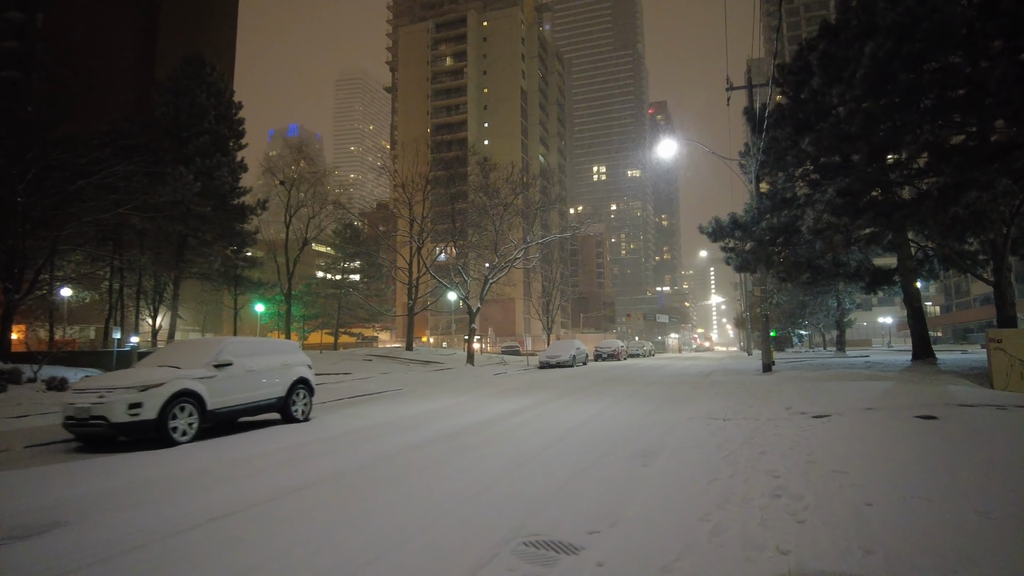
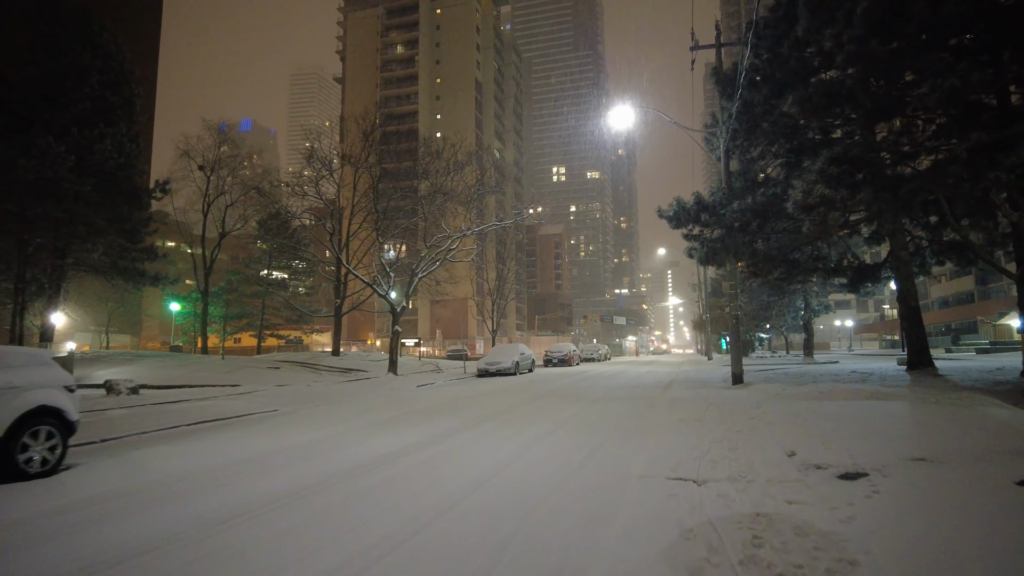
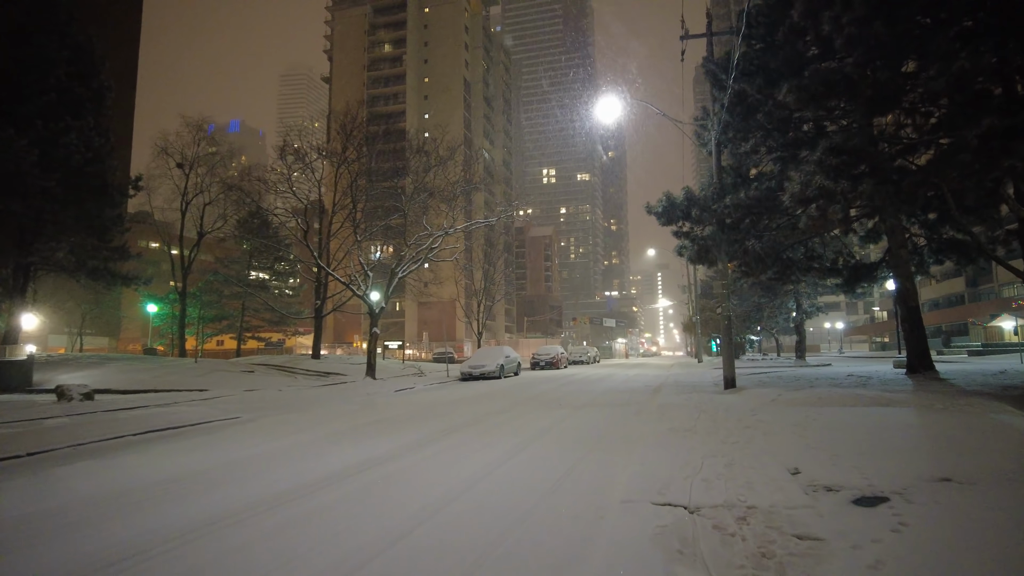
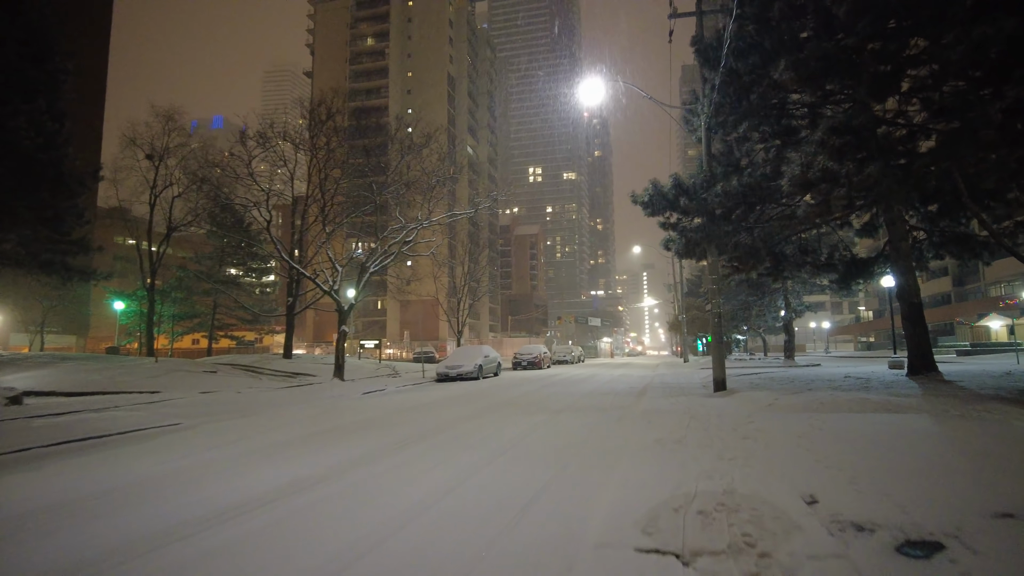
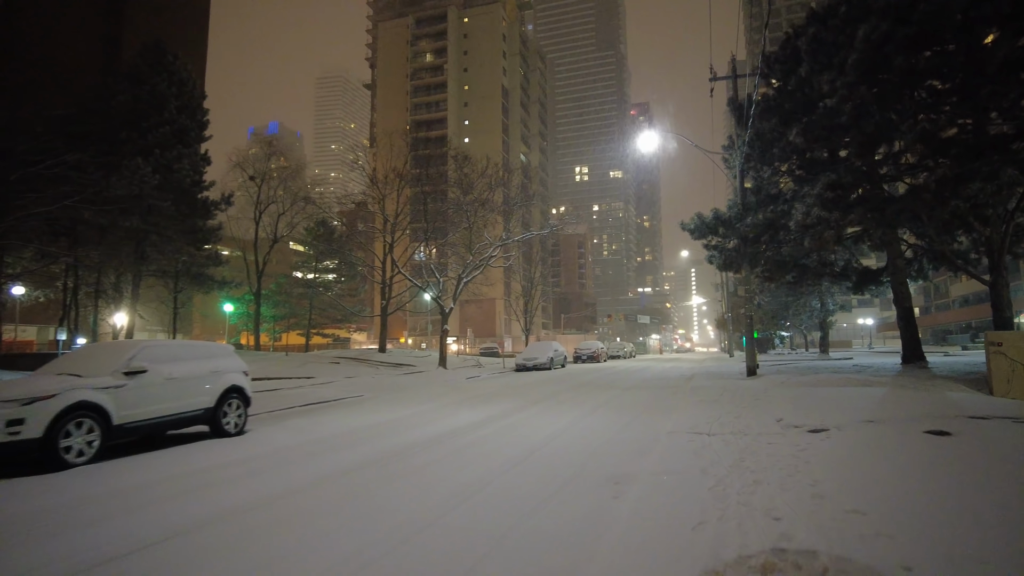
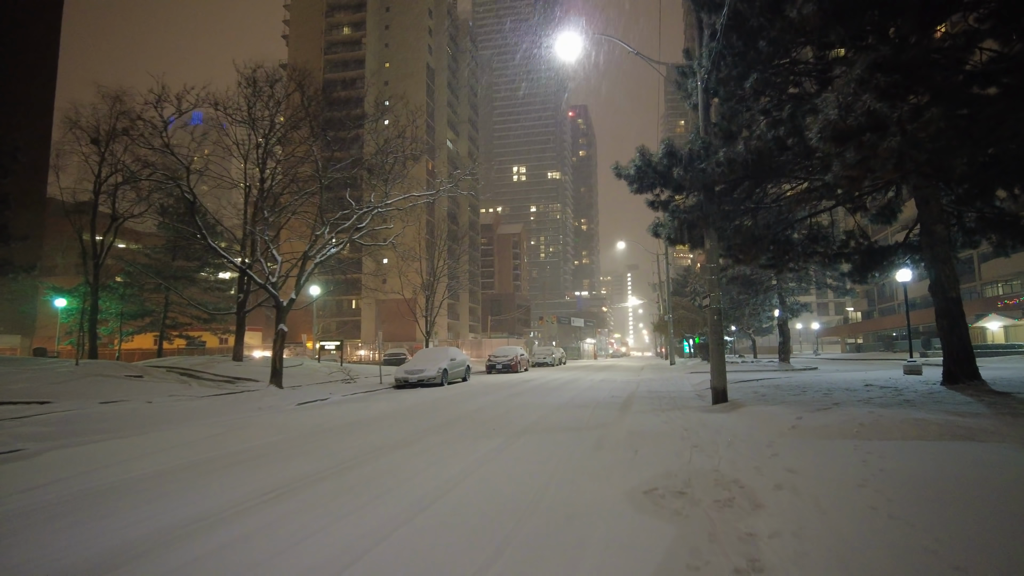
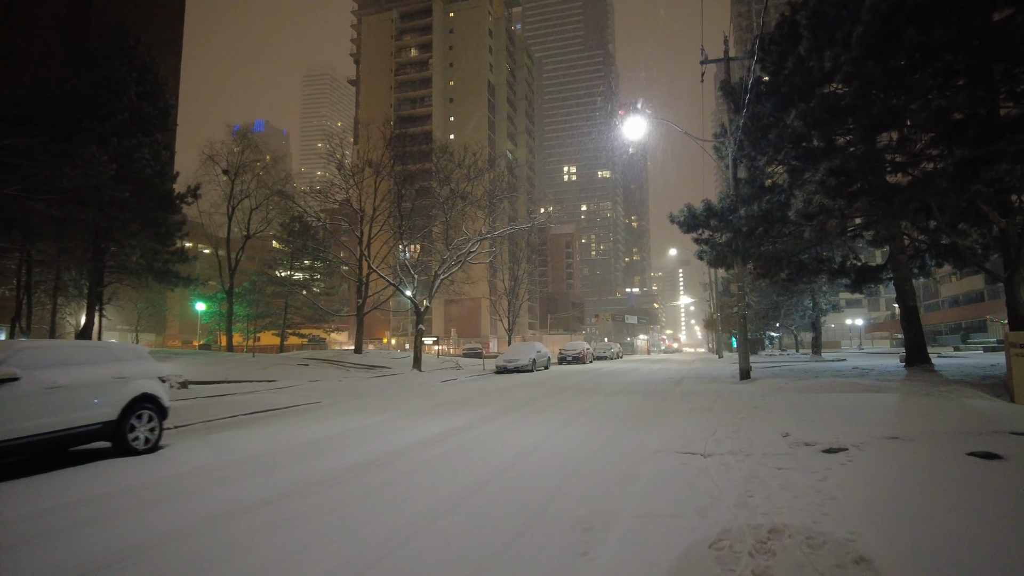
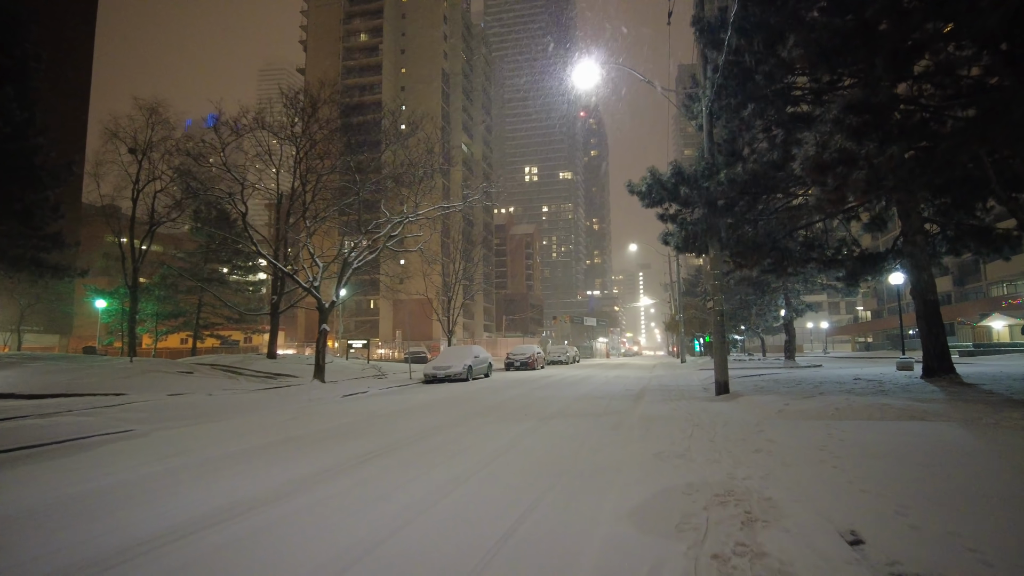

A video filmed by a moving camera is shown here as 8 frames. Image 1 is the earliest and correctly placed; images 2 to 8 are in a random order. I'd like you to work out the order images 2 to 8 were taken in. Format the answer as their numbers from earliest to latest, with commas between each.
5, 7, 2, 3, 4, 8, 6
